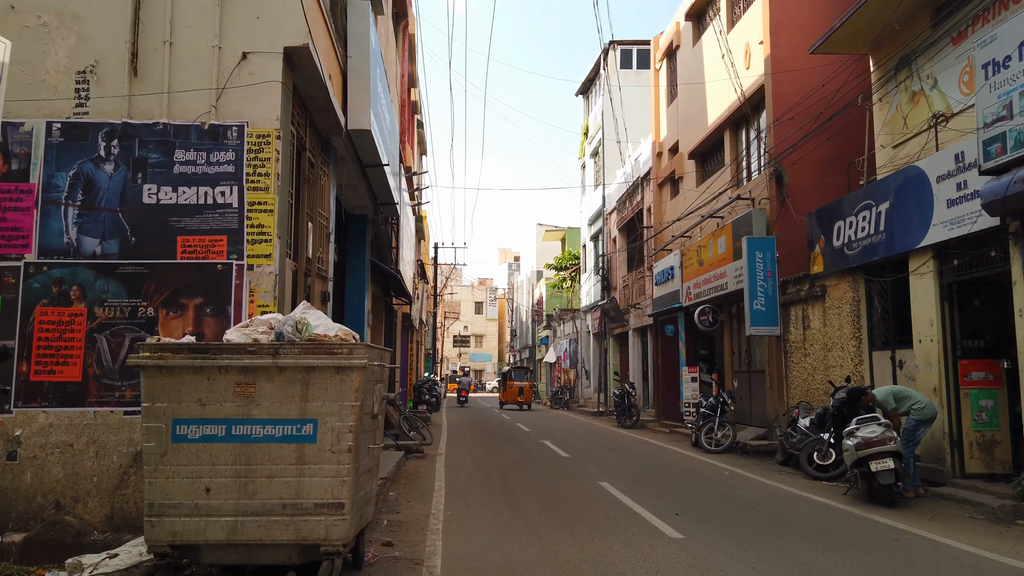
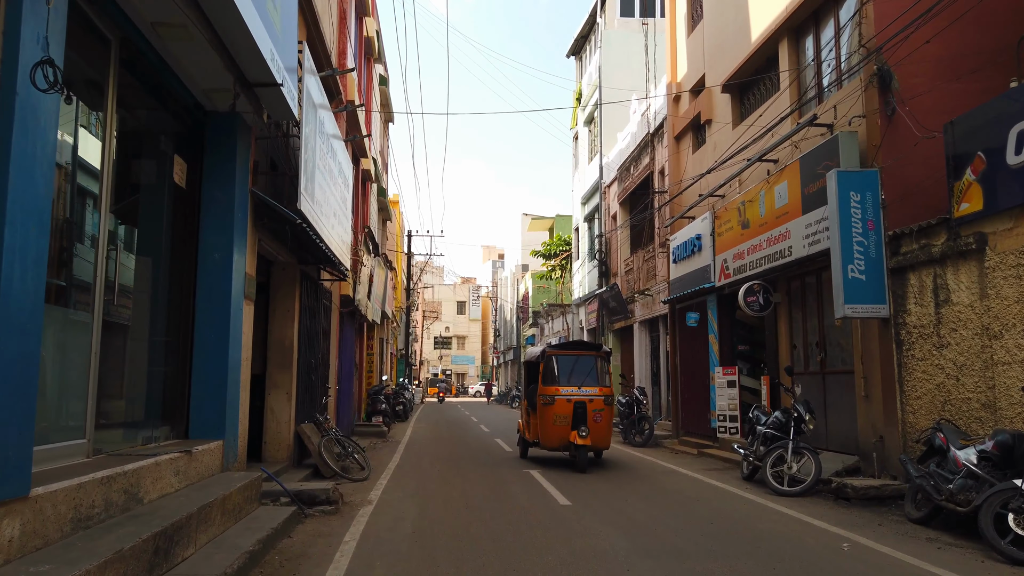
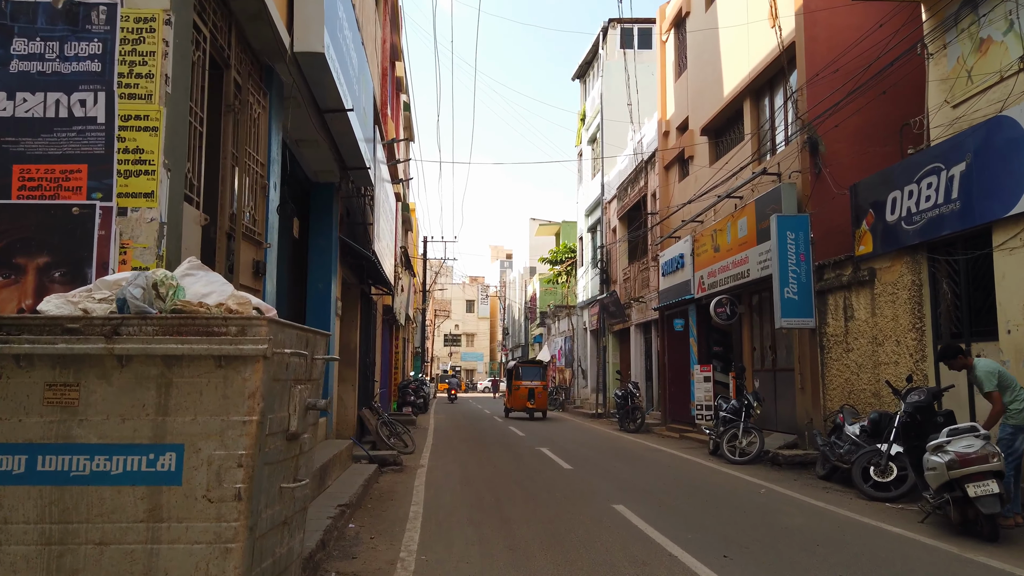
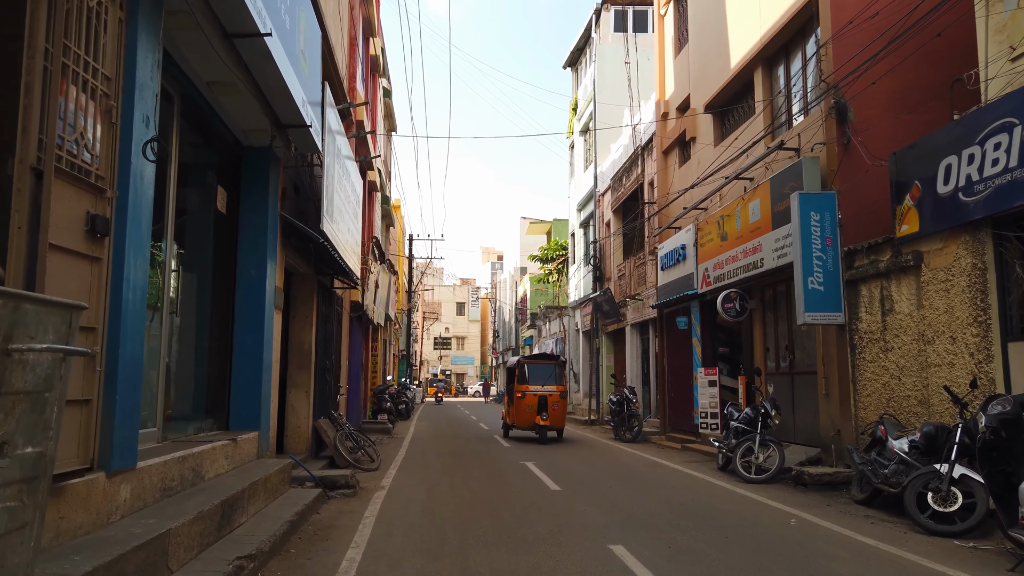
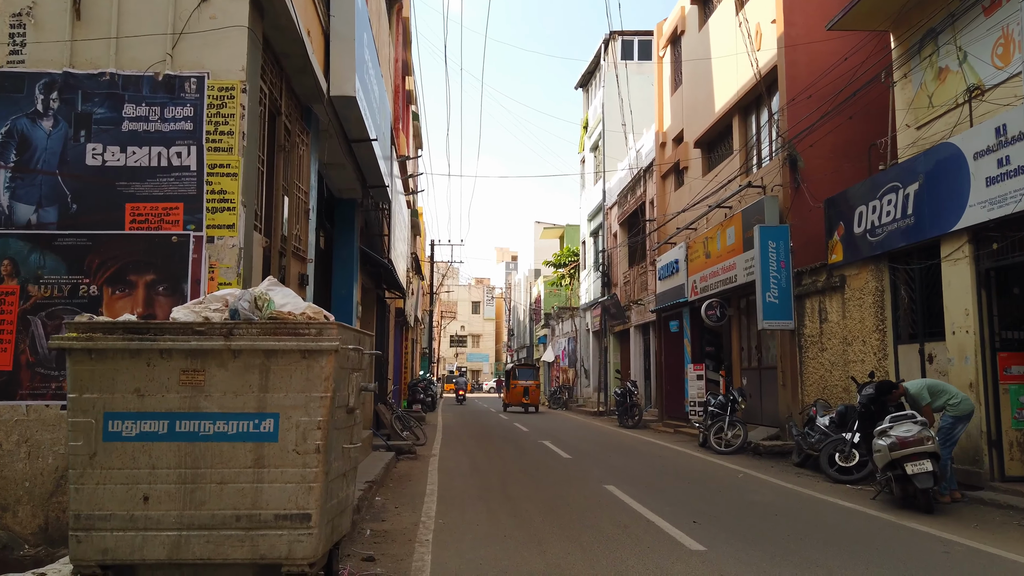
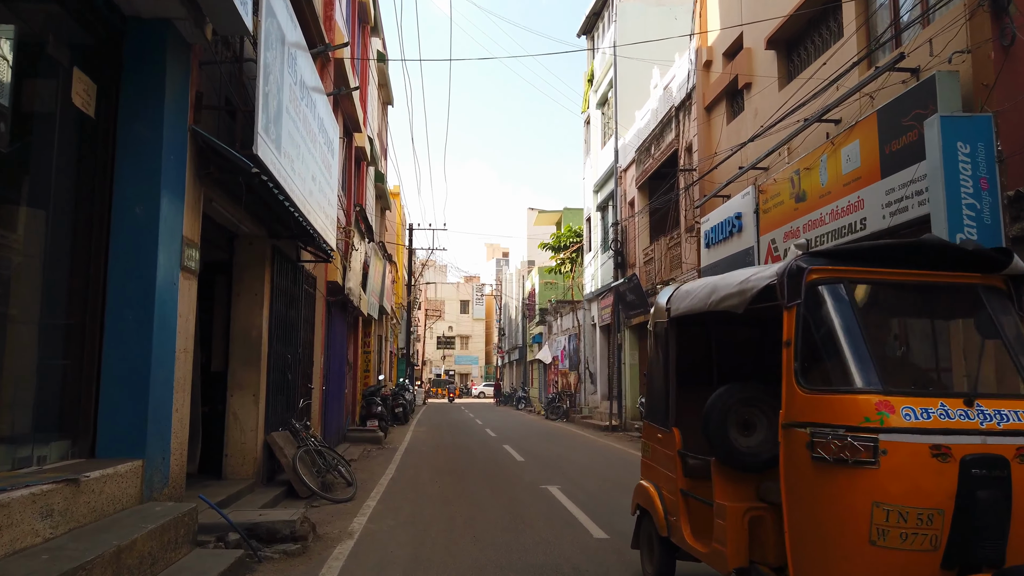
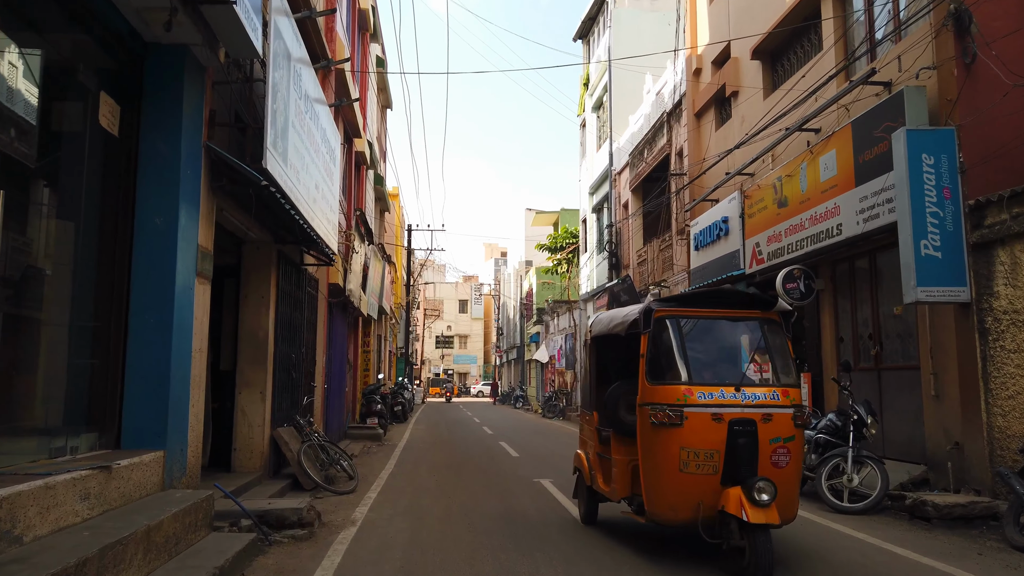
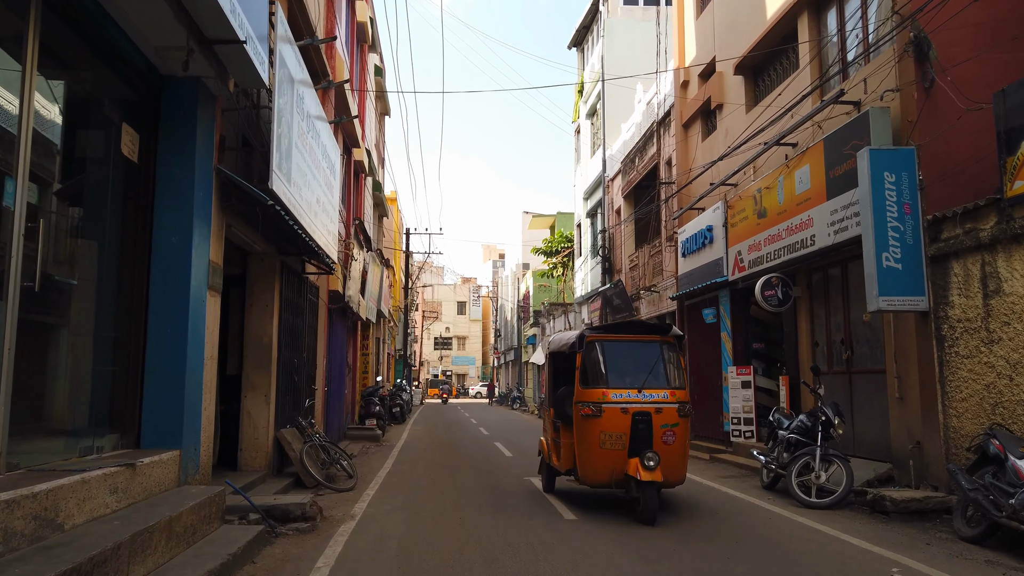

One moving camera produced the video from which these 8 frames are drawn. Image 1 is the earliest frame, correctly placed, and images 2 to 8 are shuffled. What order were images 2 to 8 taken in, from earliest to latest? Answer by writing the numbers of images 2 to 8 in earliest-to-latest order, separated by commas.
5, 3, 4, 2, 8, 7, 6
